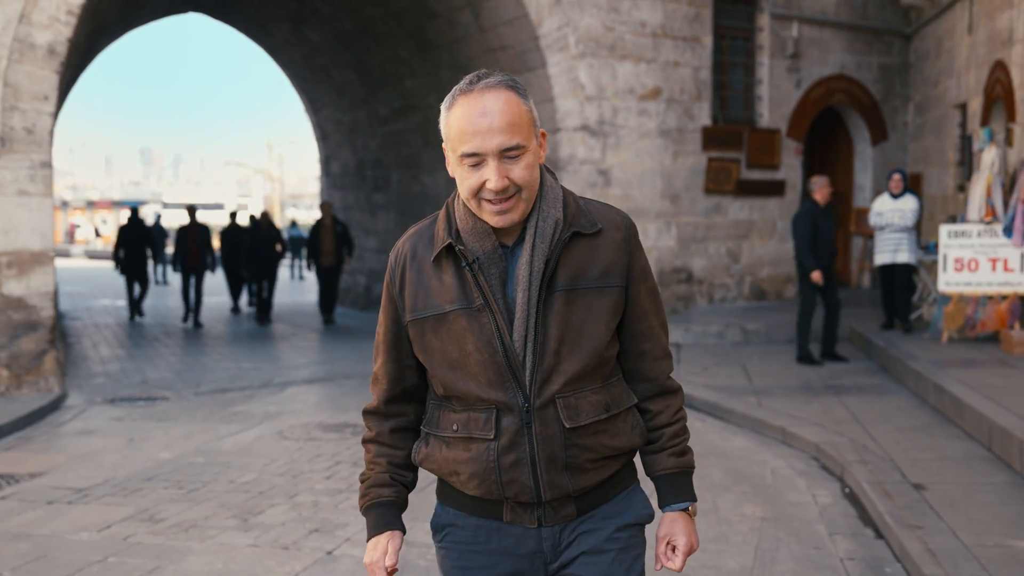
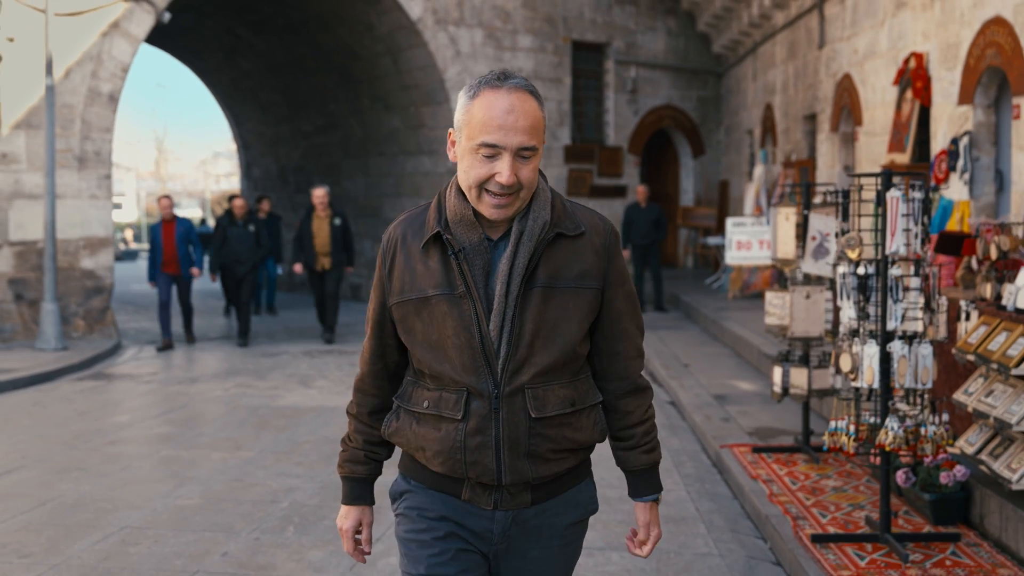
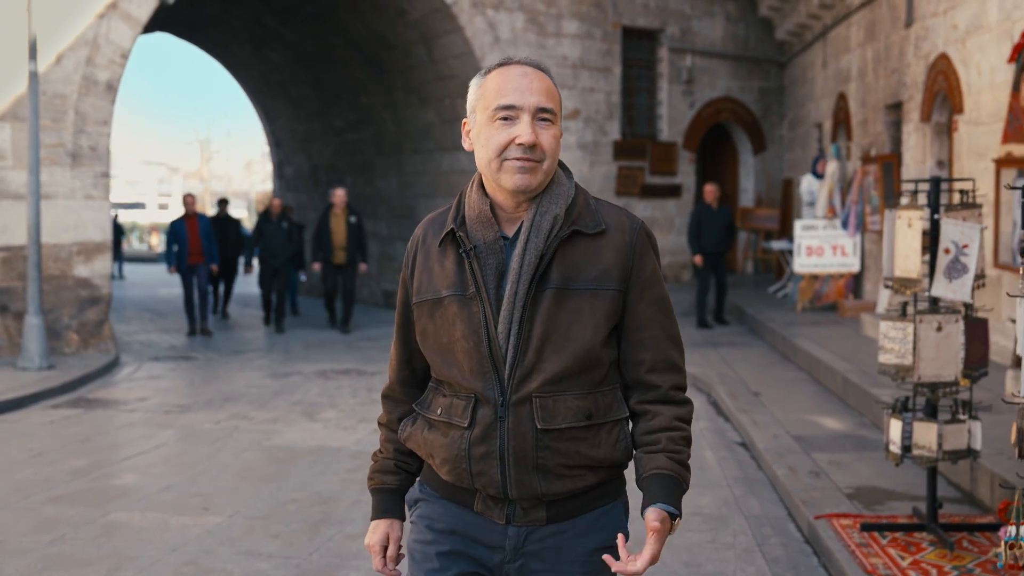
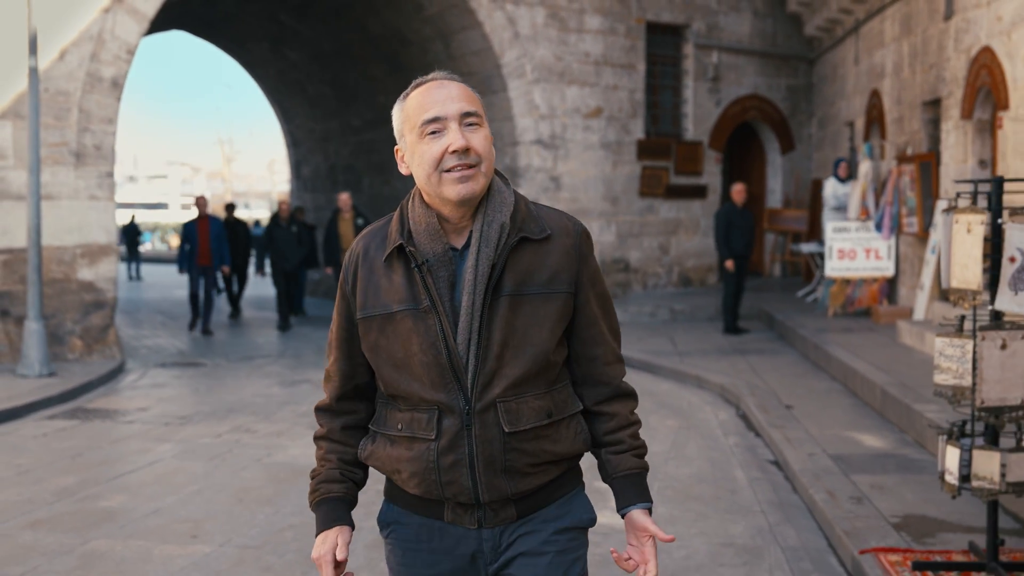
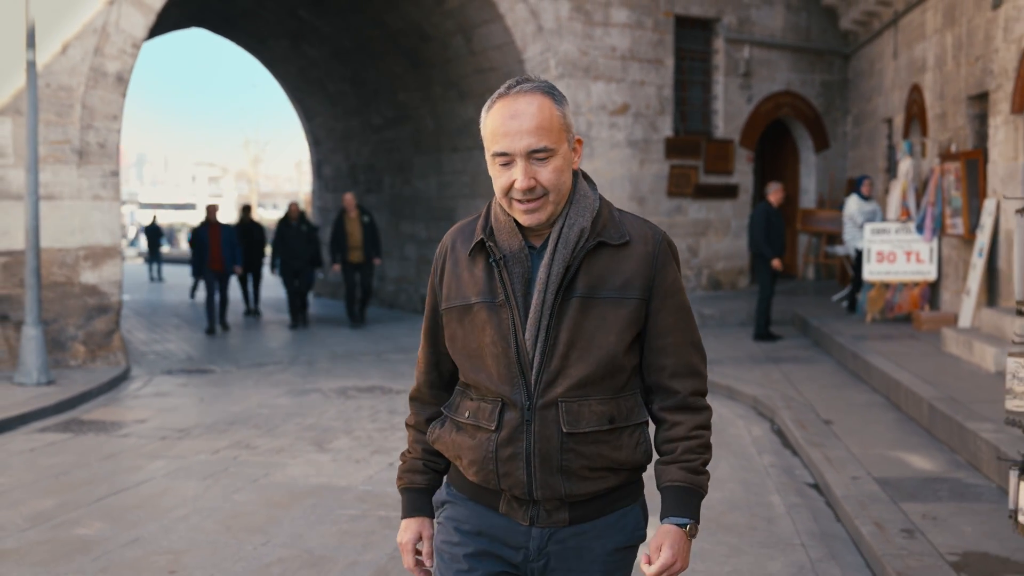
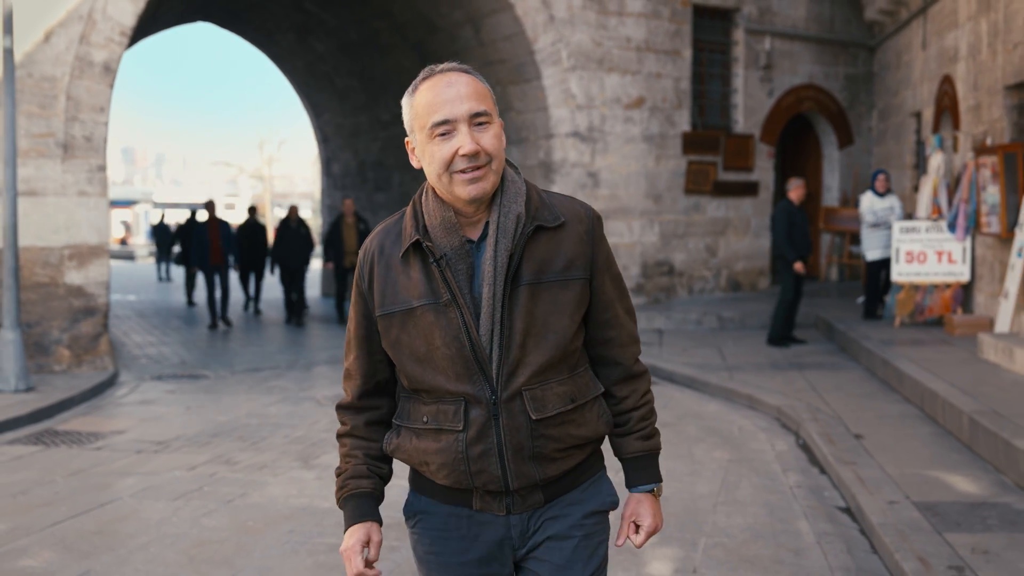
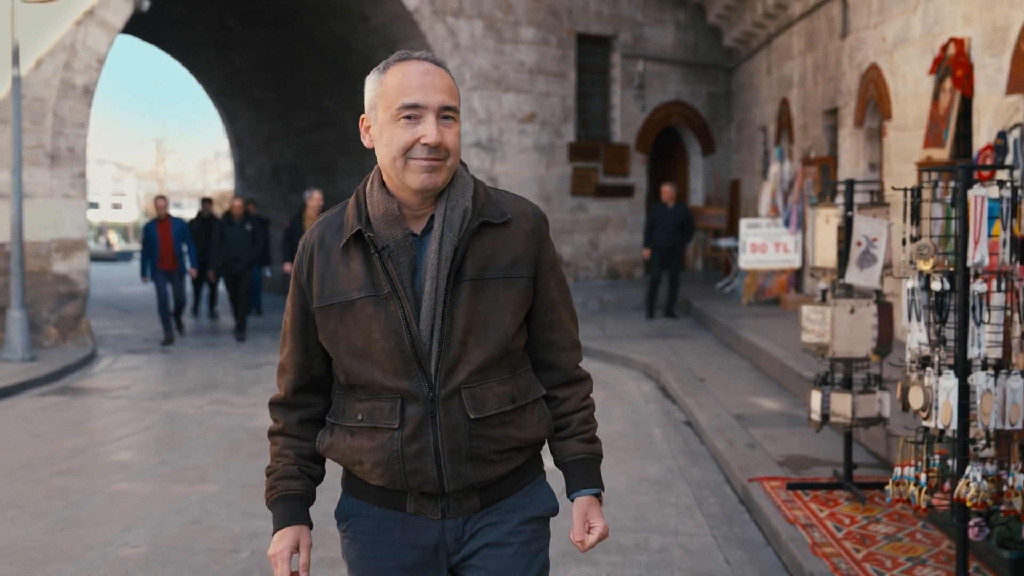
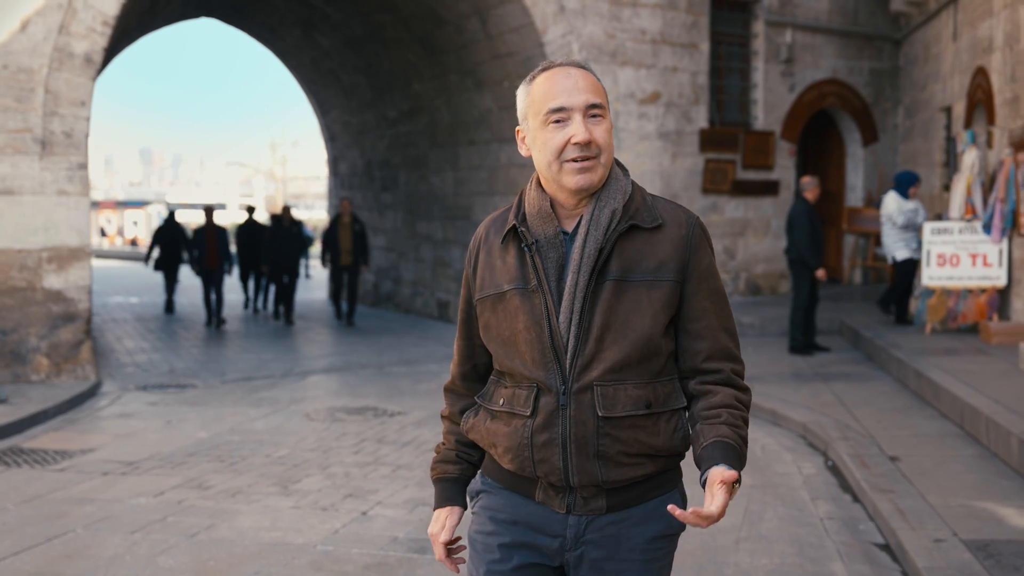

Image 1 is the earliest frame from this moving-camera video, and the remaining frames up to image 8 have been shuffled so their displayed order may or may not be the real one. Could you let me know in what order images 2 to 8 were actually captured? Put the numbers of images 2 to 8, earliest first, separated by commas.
8, 6, 5, 4, 3, 7, 2
